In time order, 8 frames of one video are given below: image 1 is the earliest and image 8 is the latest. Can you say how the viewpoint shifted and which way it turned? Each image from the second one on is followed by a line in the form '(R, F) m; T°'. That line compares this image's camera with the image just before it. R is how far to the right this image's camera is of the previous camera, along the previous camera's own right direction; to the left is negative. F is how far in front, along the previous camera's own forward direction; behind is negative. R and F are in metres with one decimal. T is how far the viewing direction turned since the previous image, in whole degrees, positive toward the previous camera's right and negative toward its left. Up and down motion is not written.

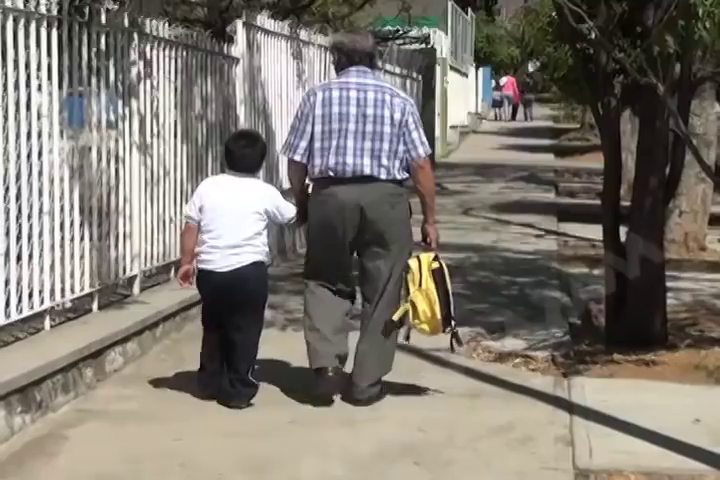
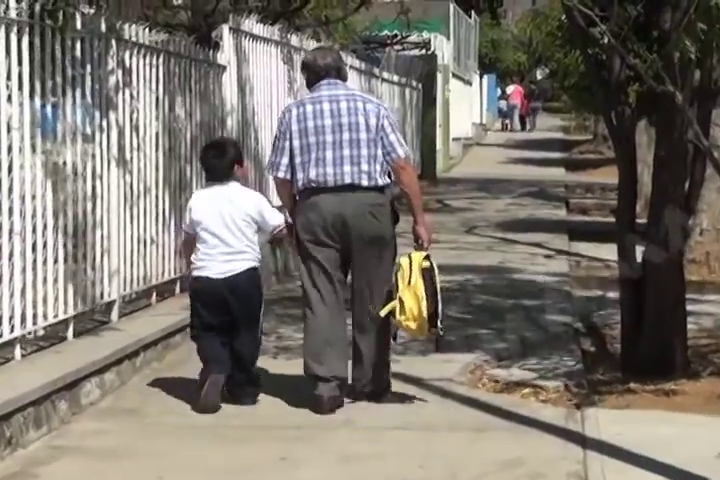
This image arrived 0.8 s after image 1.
(0.0, +0.7) m; 0°
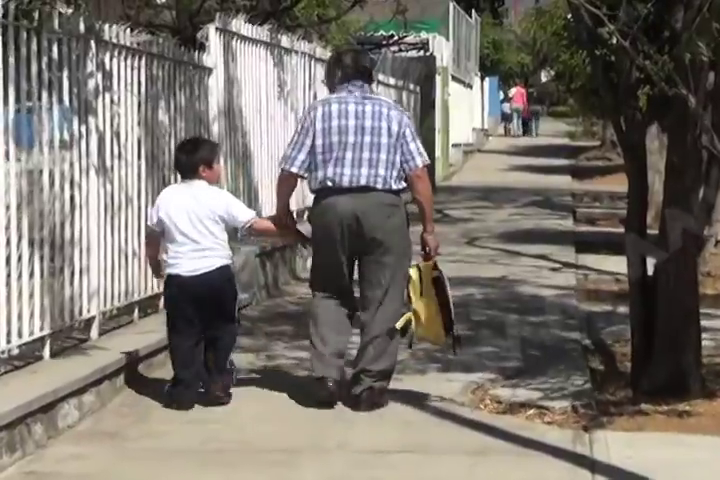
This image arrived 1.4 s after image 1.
(-0.1, +0.5) m; +1°
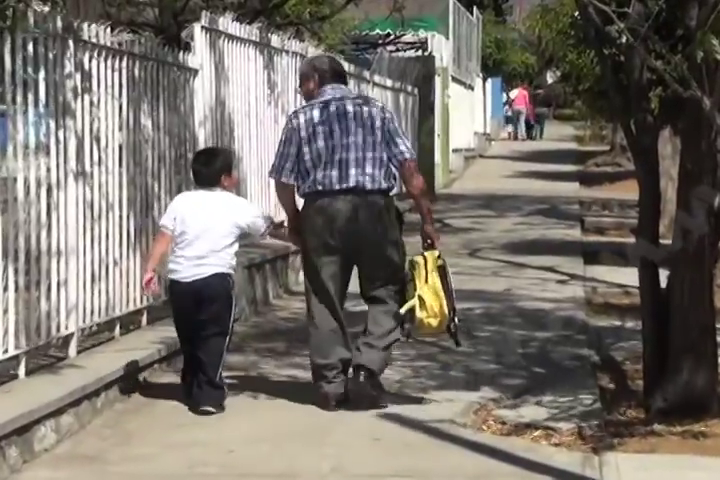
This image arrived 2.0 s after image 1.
(-0.1, +0.5) m; +1°
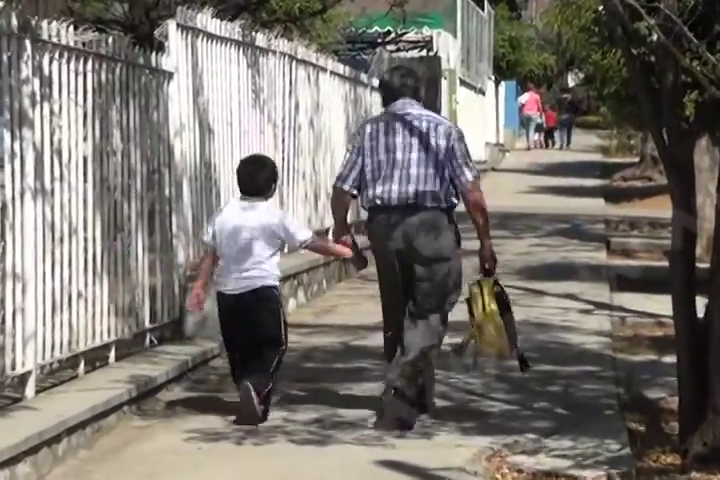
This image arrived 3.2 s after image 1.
(-0.1, +1.0) m; +1°
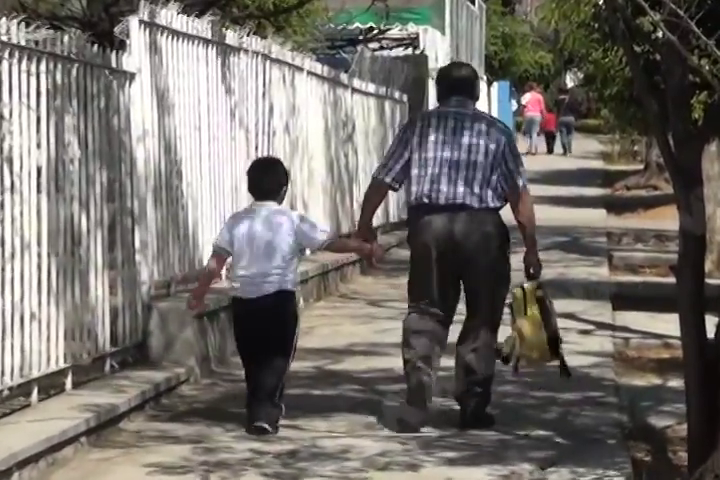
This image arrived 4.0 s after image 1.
(0.0, +0.6) m; +1°
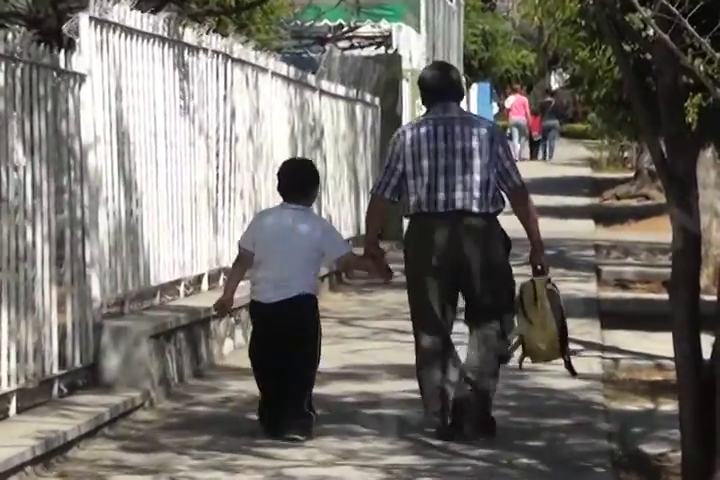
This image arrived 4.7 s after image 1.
(0.0, +0.5) m; +1°
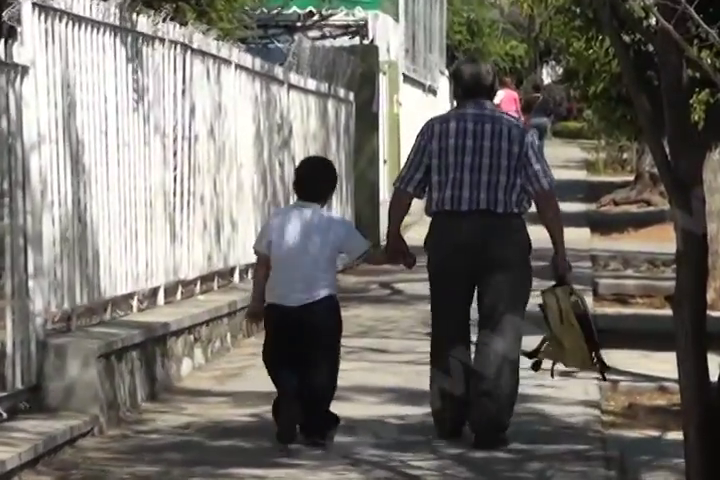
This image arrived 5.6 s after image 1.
(0.0, +0.6) m; +1°
